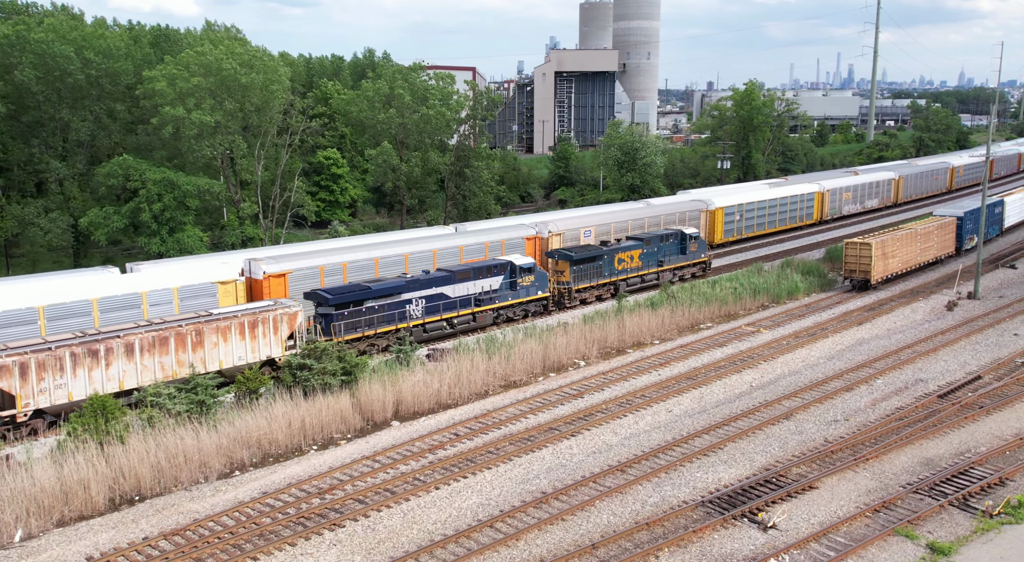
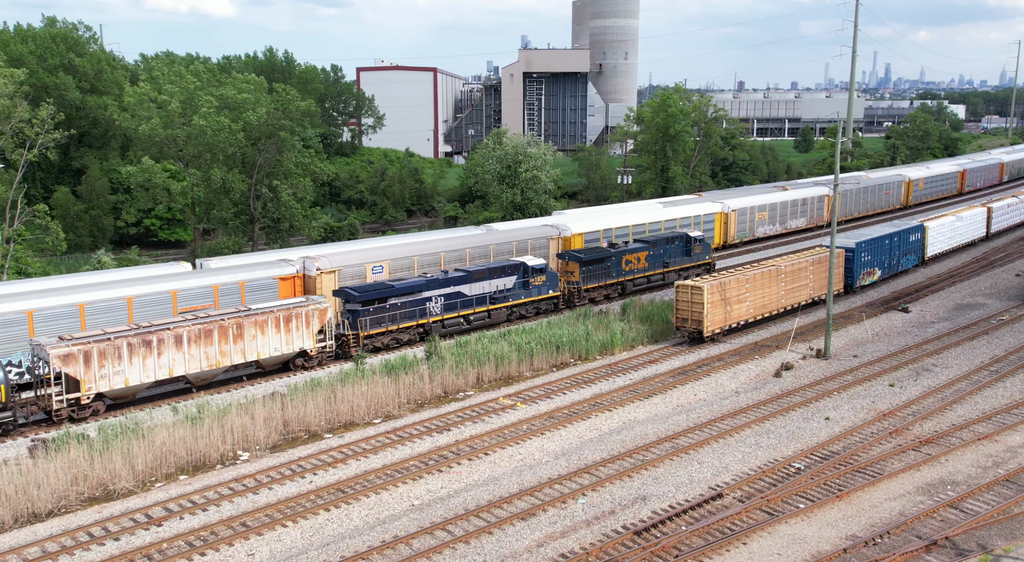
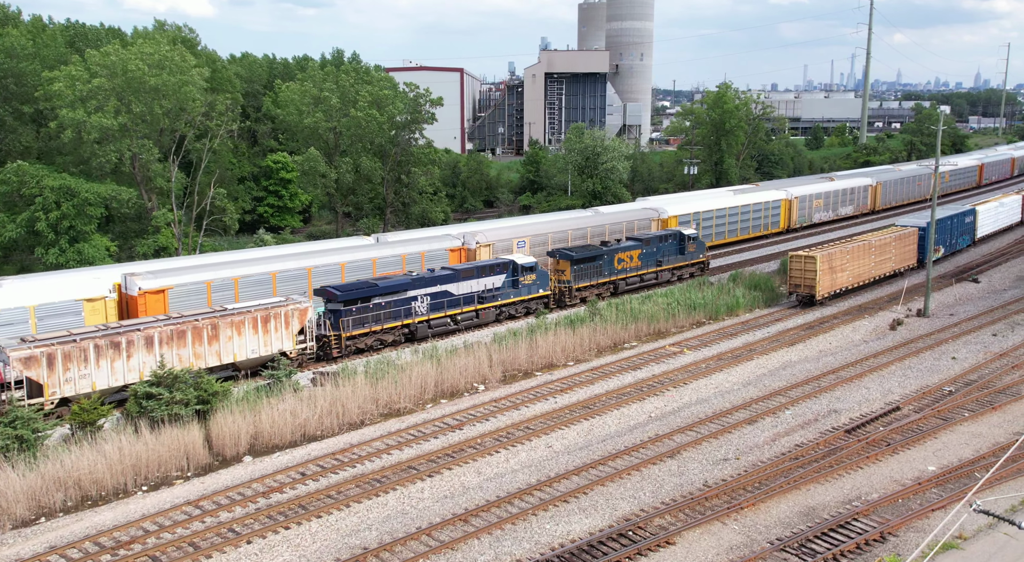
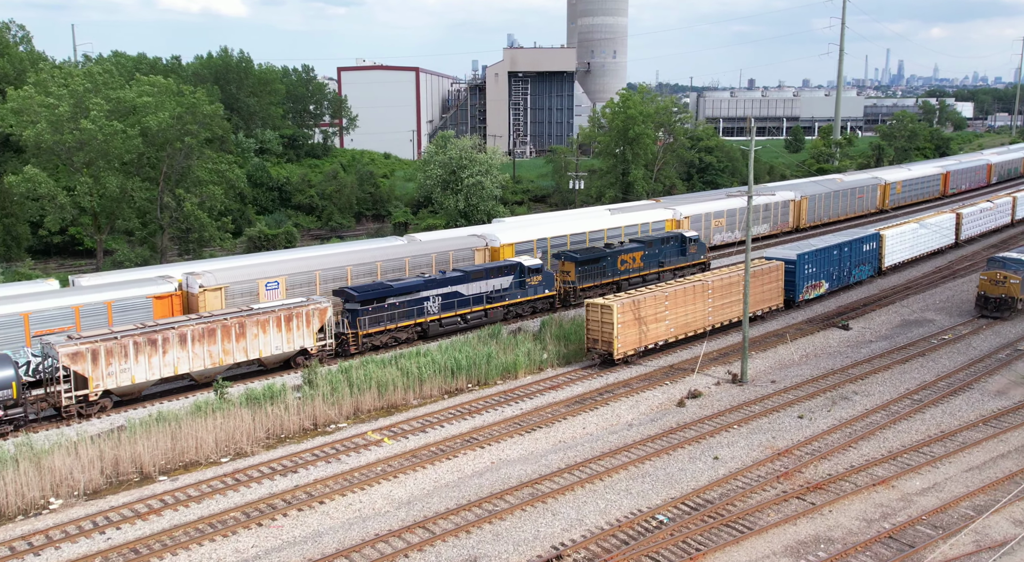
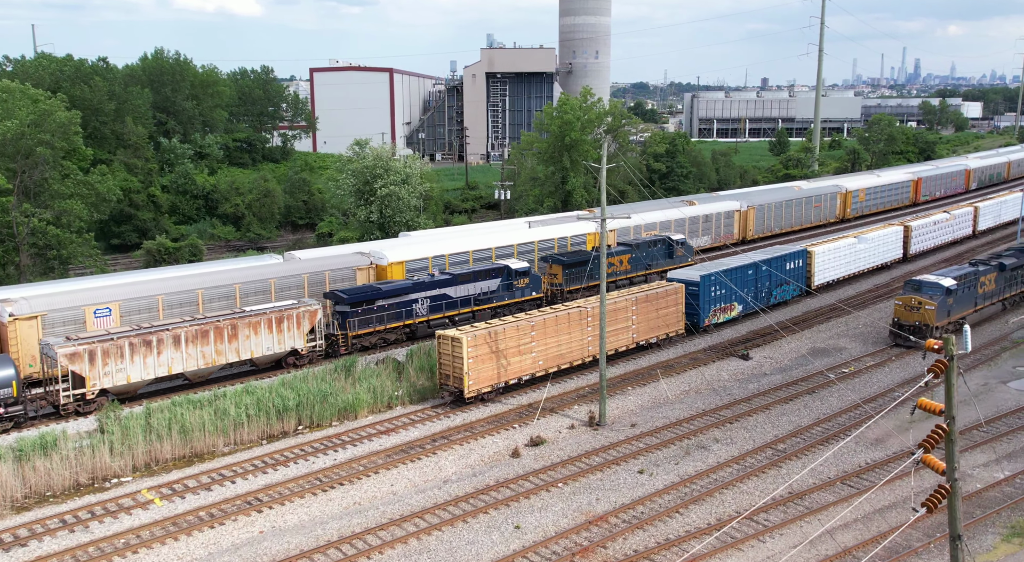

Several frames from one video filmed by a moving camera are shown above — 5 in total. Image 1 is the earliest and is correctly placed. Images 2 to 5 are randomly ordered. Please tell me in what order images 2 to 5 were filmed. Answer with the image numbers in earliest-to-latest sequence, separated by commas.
3, 2, 4, 5
